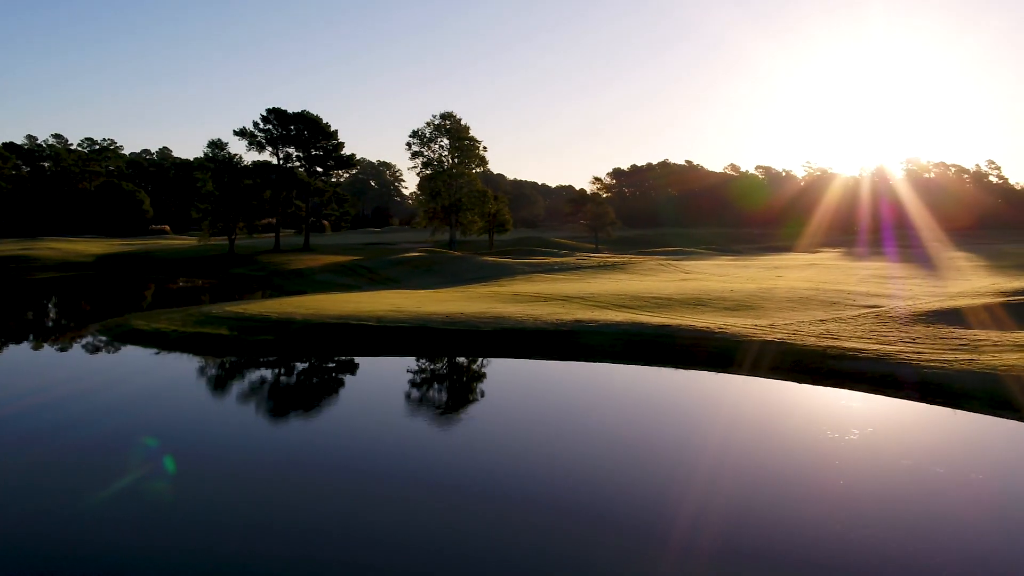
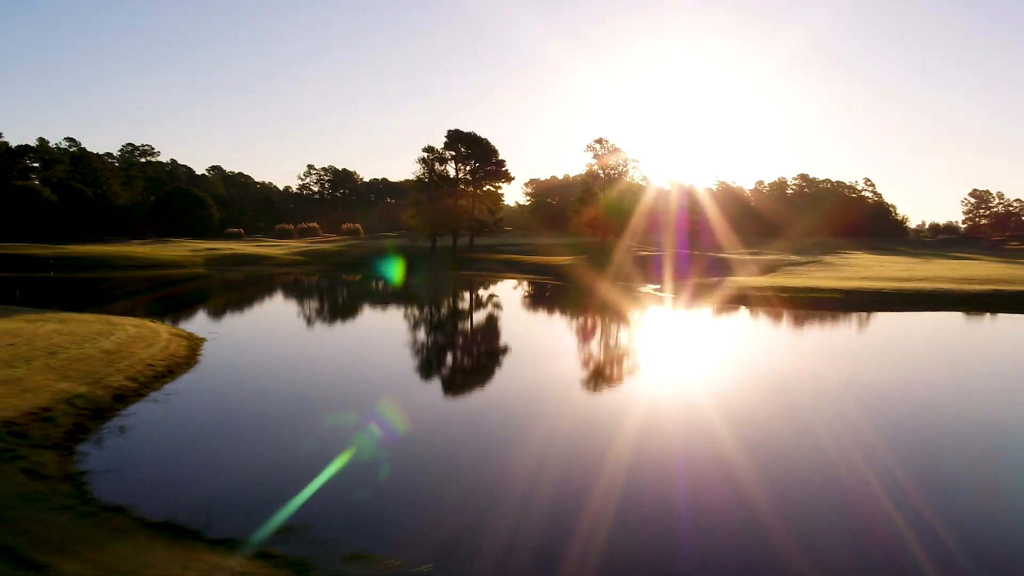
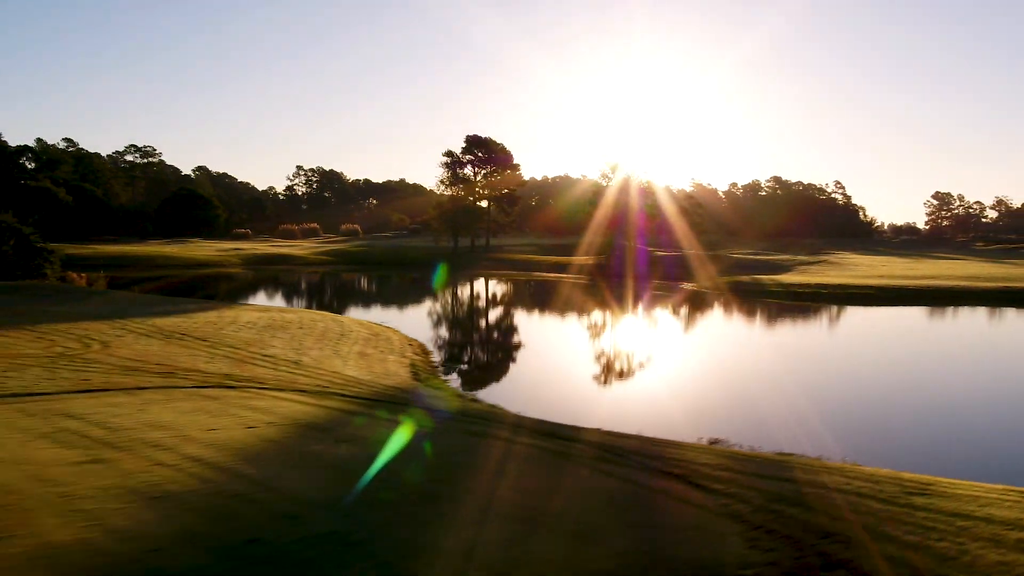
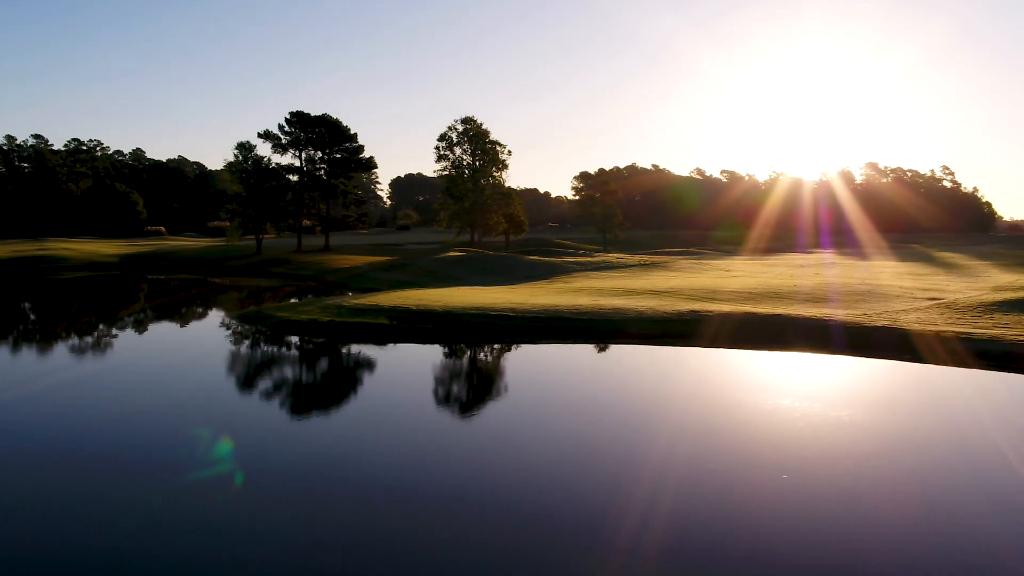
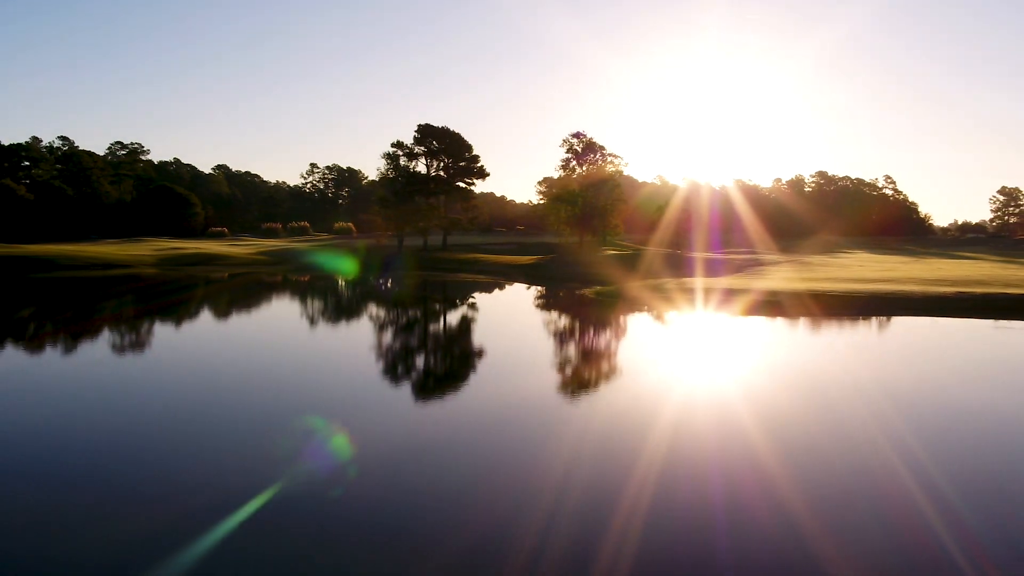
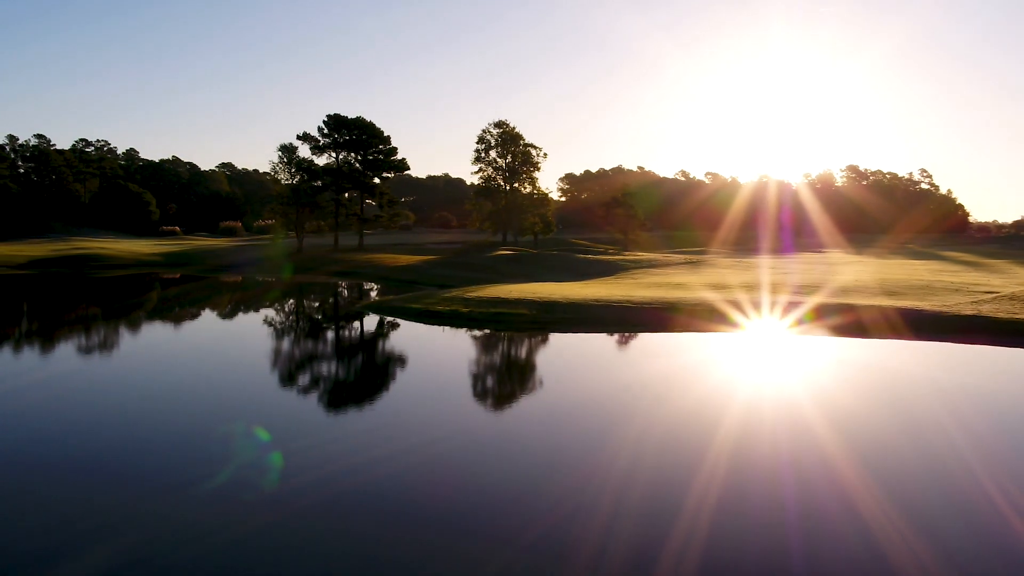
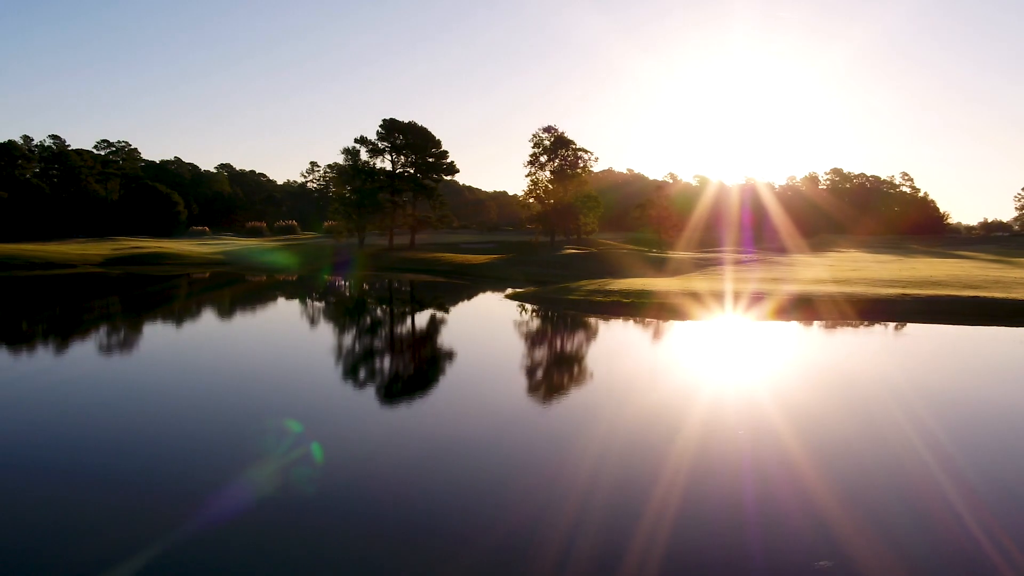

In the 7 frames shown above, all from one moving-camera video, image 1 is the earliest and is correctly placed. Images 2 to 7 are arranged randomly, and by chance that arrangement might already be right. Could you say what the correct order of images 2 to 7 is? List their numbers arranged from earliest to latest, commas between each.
4, 6, 7, 5, 2, 3
